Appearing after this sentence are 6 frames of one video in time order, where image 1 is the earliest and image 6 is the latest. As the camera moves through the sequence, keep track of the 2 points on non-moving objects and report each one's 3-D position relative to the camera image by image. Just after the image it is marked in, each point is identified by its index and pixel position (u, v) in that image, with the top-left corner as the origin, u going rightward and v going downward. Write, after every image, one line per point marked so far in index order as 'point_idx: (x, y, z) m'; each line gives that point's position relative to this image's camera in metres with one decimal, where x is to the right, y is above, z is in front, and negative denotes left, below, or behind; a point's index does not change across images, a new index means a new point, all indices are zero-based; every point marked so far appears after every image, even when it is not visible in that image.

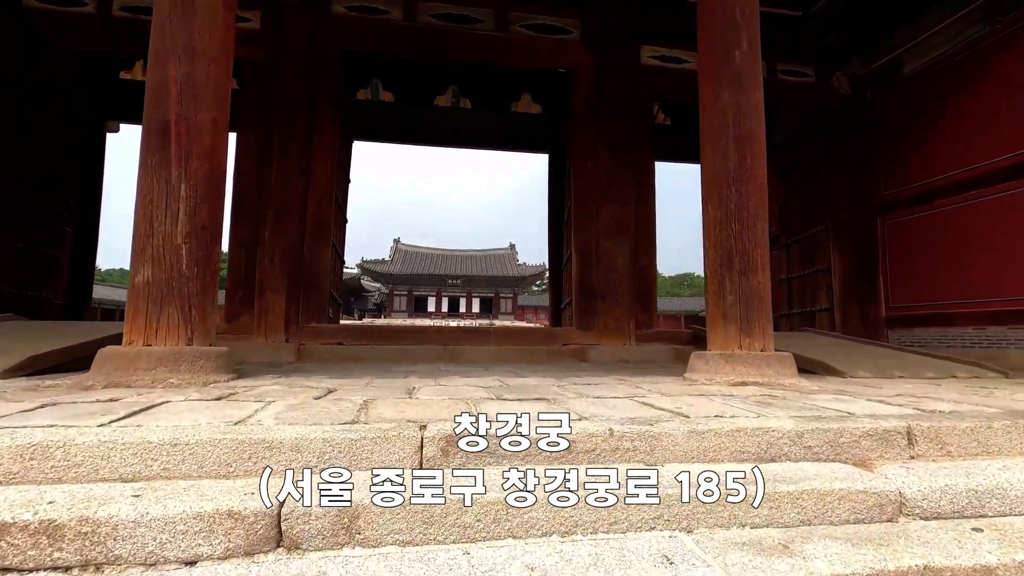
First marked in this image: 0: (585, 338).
0: (+0.6, -0.4, +4.0) m
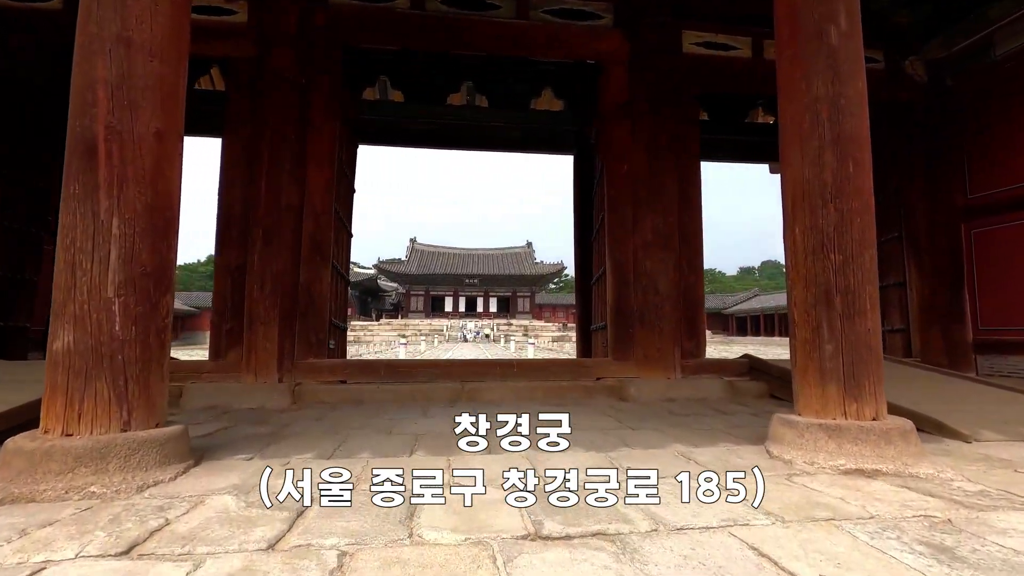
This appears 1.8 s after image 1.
0: (+0.7, -0.6, +3.5) m
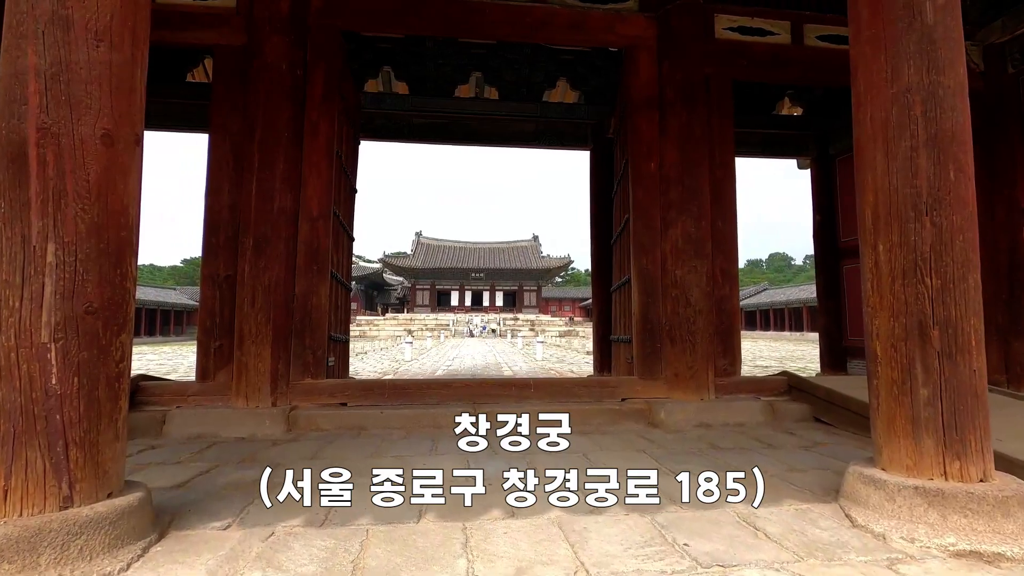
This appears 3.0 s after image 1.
0: (+0.8, -0.6, +3.1) m
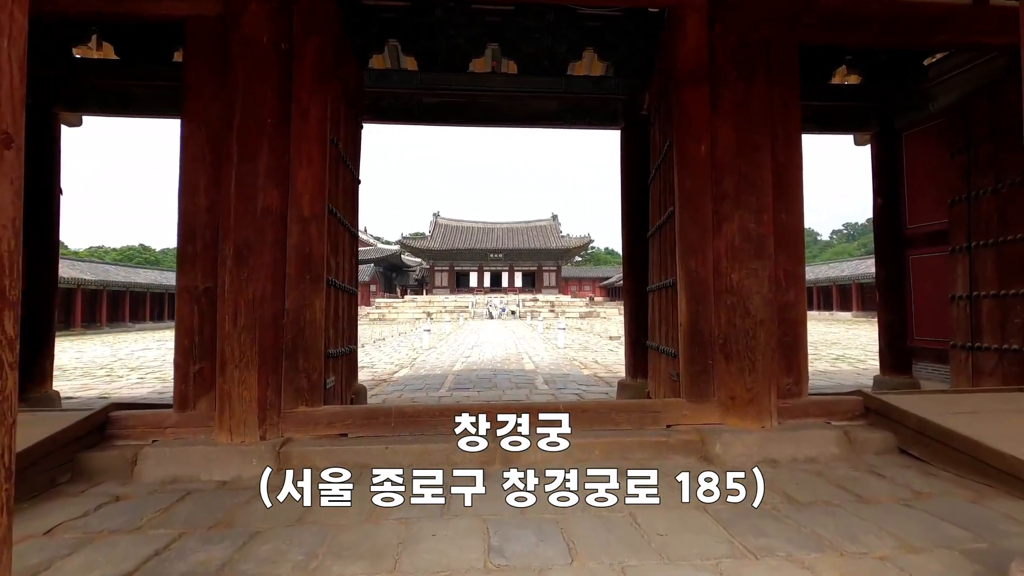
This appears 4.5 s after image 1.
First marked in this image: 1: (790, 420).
0: (+1.0, -0.7, +2.7) m
1: (+1.4, -0.7, +2.7) m
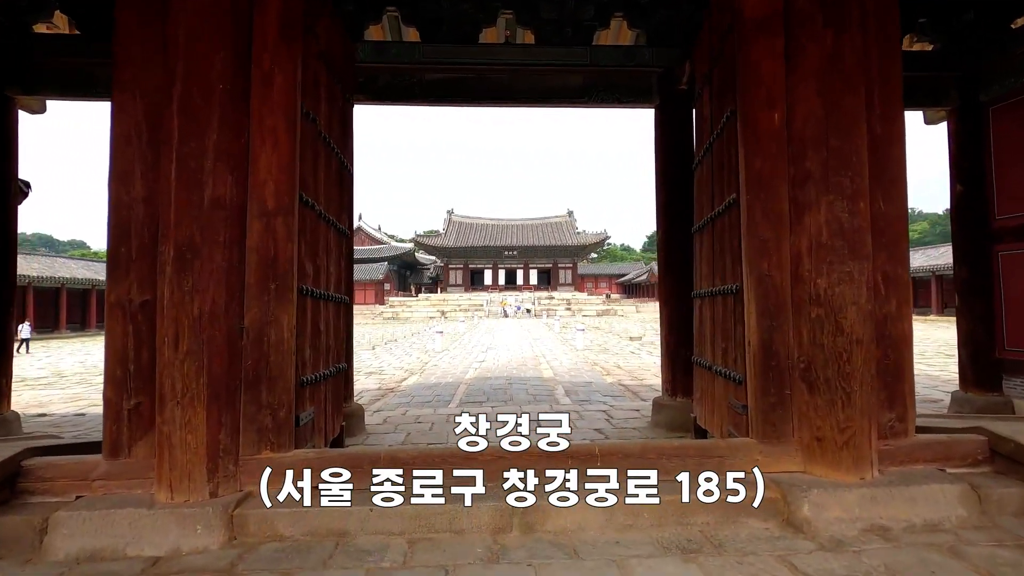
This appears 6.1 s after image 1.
0: (+1.0, -0.7, +2.1) m
1: (+1.5, -0.7, +2.1) m
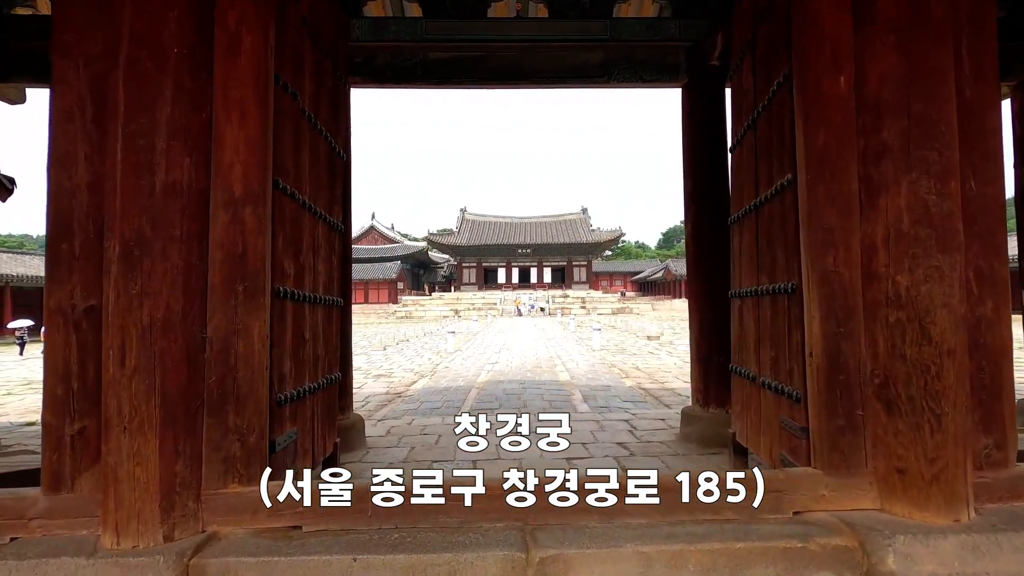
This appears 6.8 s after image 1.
0: (+1.1, -0.7, +1.7) m
1: (+1.6, -0.7, +1.7) m
